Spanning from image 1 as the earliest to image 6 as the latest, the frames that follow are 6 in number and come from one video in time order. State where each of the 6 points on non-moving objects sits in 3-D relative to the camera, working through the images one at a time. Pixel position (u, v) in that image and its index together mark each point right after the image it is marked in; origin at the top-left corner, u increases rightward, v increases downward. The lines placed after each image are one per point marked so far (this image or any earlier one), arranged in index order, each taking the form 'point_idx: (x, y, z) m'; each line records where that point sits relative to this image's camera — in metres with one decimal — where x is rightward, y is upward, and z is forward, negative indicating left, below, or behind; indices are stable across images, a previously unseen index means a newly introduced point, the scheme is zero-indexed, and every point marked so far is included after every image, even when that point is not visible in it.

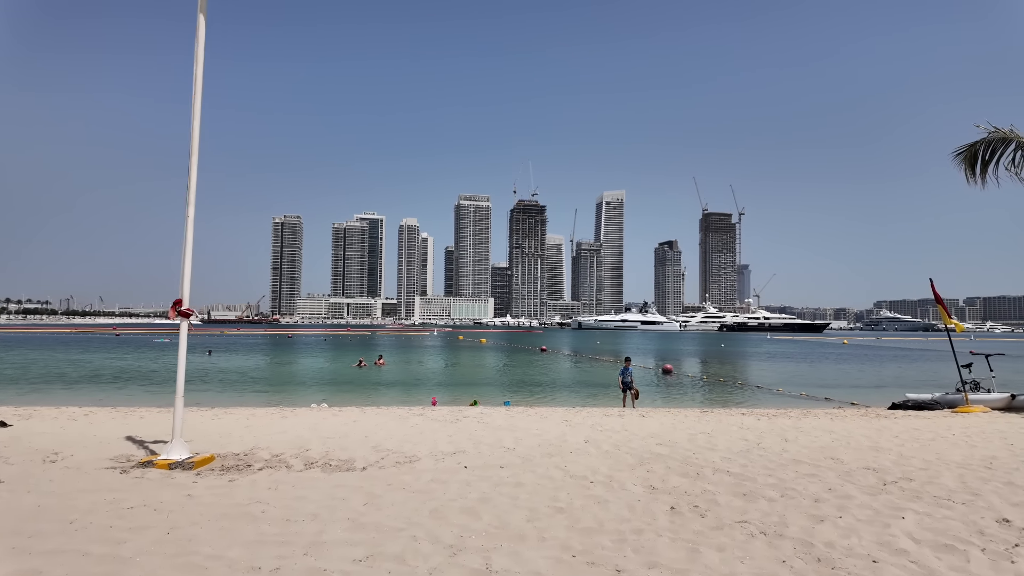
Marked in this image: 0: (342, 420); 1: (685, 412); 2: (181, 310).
0: (-4.0, -3.1, +12.4) m
1: (+4.7, -3.3, +14.4) m
2: (-4.8, -0.3, +7.8) m
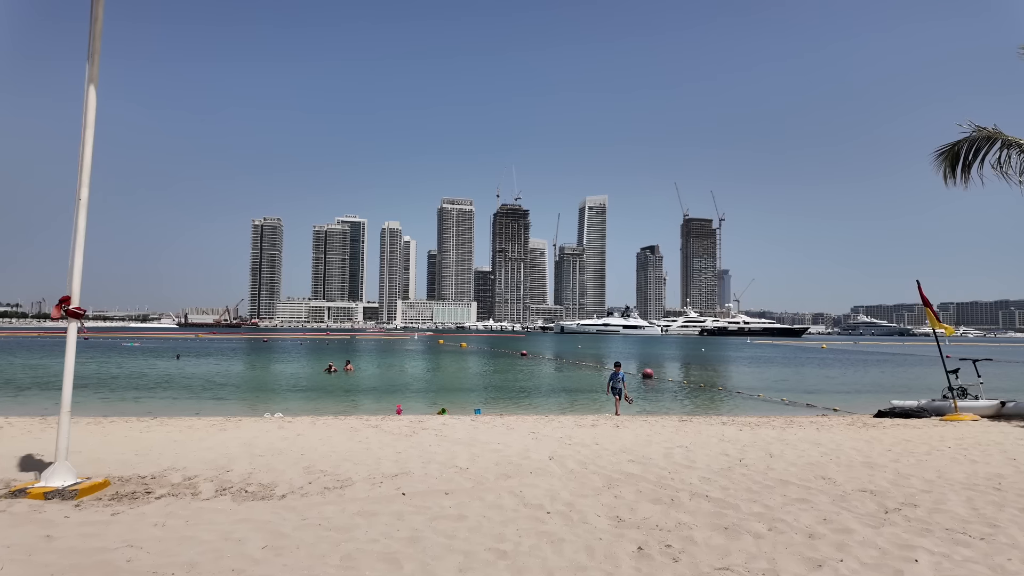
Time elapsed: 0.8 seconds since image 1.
0: (-4.7, -3.0, +11.2) m
1: (+3.8, -3.4, +13.5) m
2: (-5.4, -0.3, +6.6) m
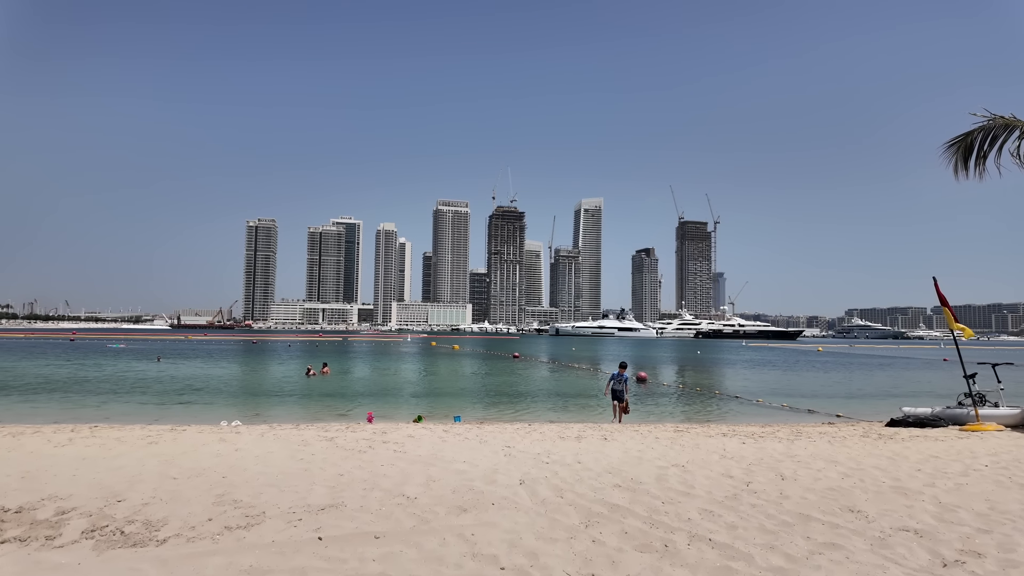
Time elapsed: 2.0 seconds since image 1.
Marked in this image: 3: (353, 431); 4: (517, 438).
0: (-5.3, -2.9, +9.8) m
1: (+3.3, -3.3, +12.1) m
2: (-5.9, -0.1, +5.1) m
3: (-3.5, -3.2, +11.8) m
4: (+0.1, -3.1, +10.9) m
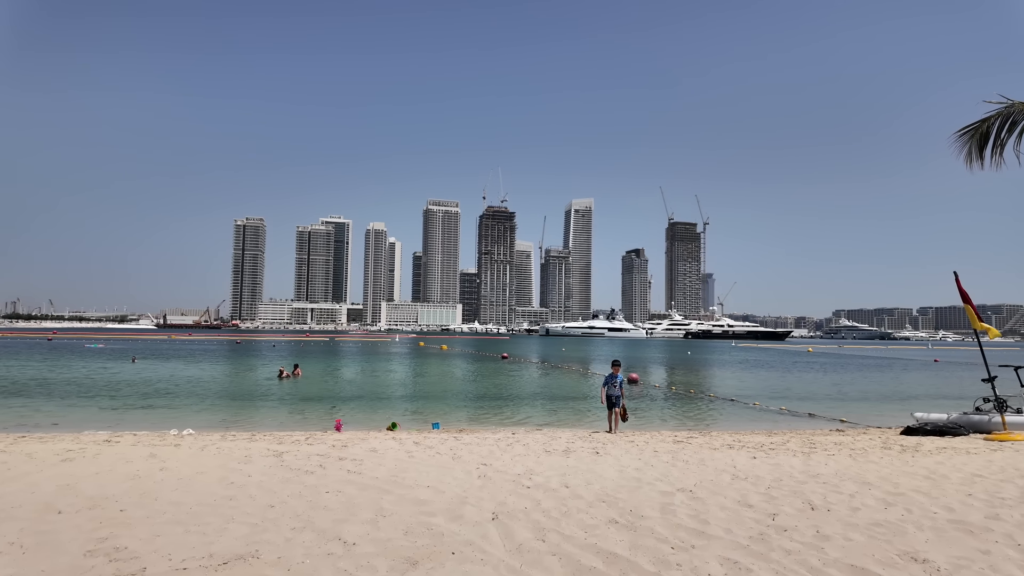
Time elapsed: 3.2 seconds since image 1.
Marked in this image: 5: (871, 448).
0: (-5.6, -2.8, +8.3) m
1: (+2.9, -3.1, +10.7) m
2: (-6.2, 0.0, +3.6) m
3: (-3.9, -3.0, +10.4) m
4: (-0.3, -2.9, +9.5) m
5: (+7.0, -3.1, +10.5) m
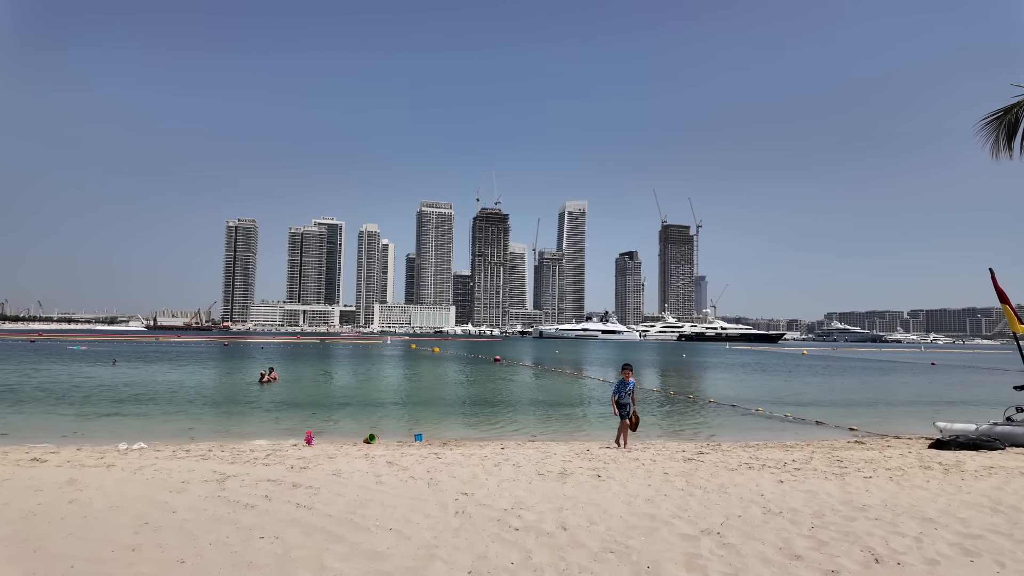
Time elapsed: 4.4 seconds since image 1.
0: (-5.8, -2.7, +6.8) m
1: (+2.7, -3.1, +9.4) m
2: (-6.3, +0.1, +2.2) m
3: (-4.1, -3.0, +9.0) m
4: (-0.5, -2.8, +8.1) m
5: (+6.8, -3.1, +9.2) m
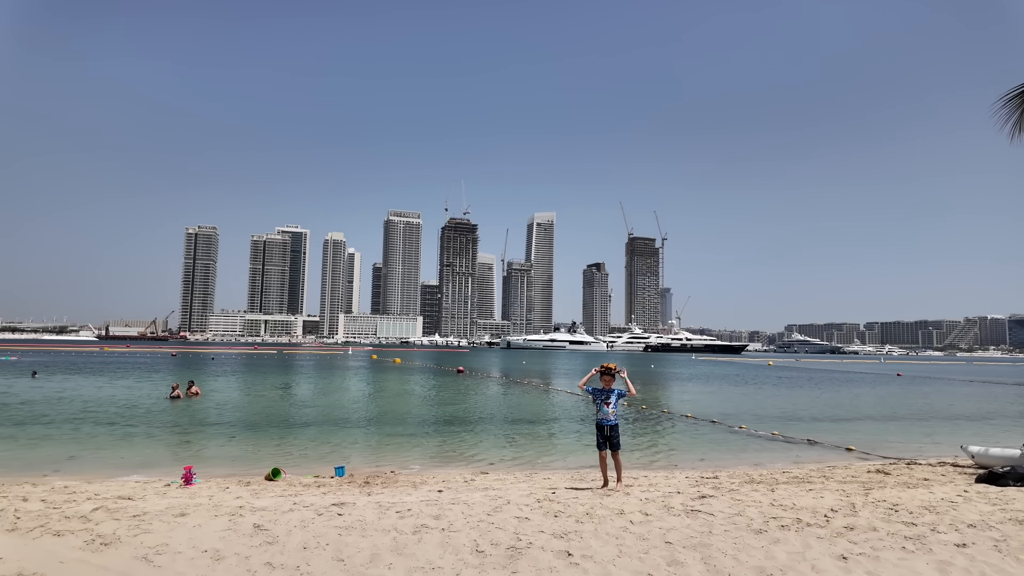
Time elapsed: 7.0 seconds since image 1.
0: (-6.5, -2.3, +3.5) m
1: (+1.8, -2.9, +6.5) m
2: (-6.7, +0.6, -1.1) m
3: (-4.9, -2.7, +5.7) m
4: (-1.2, -2.6, +5.1) m
5: (+6.0, -2.9, +6.6) m
